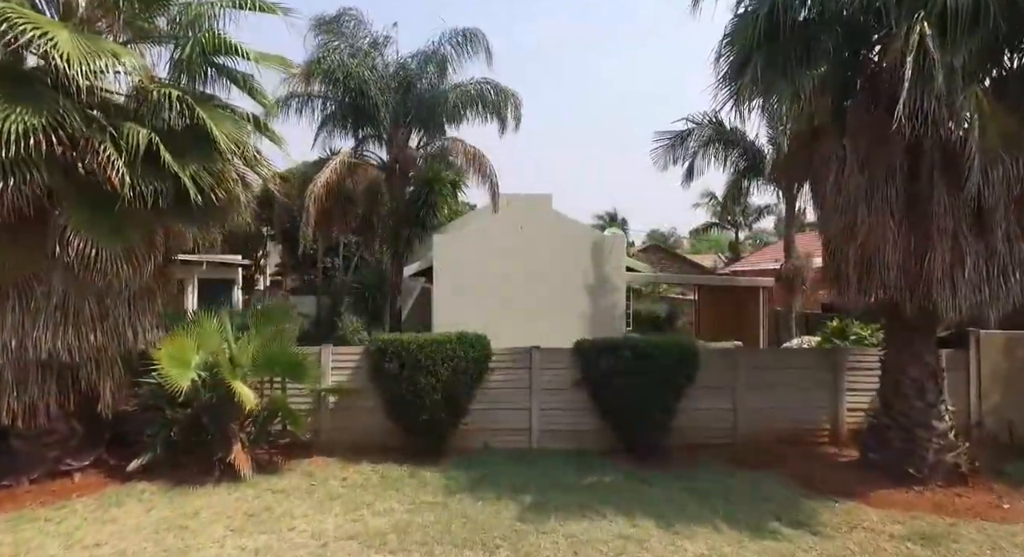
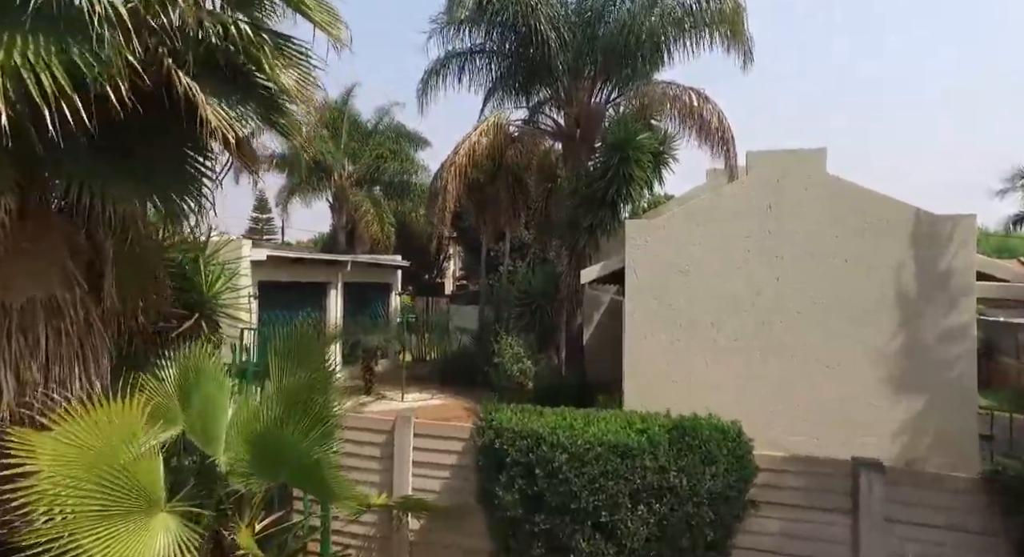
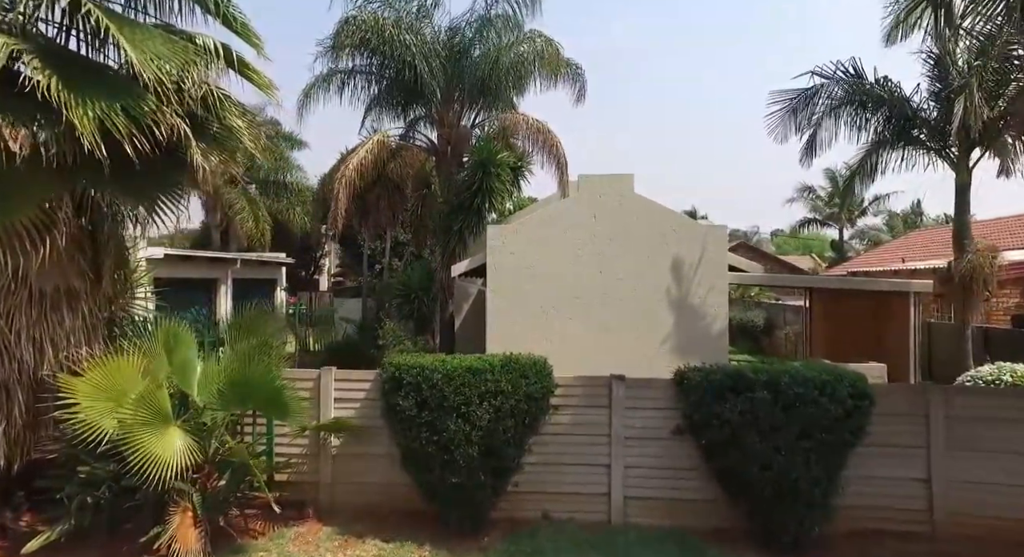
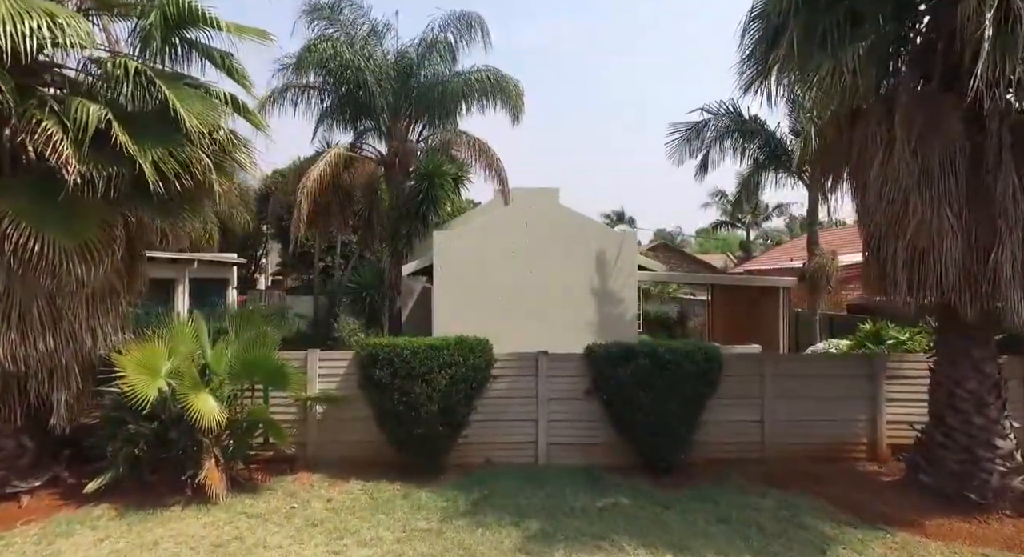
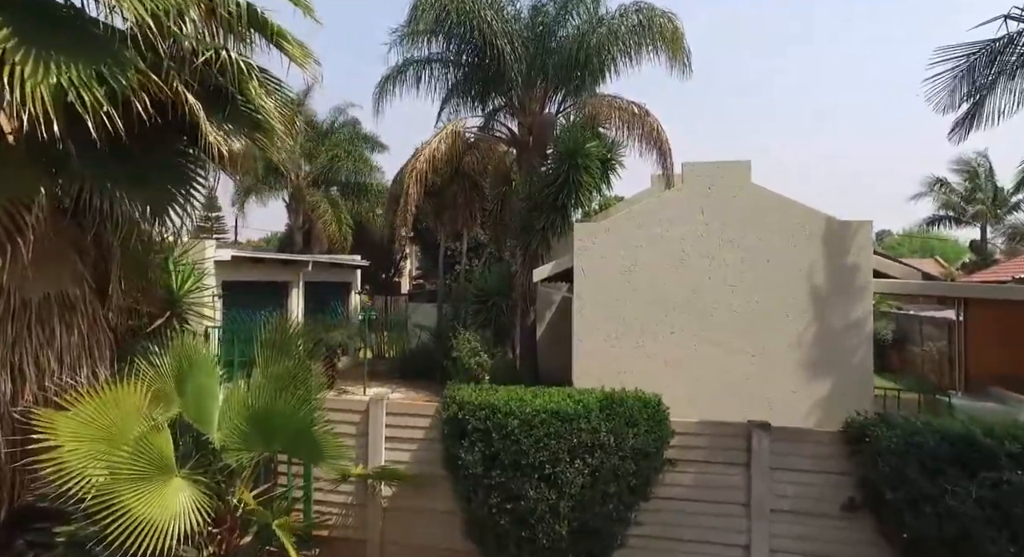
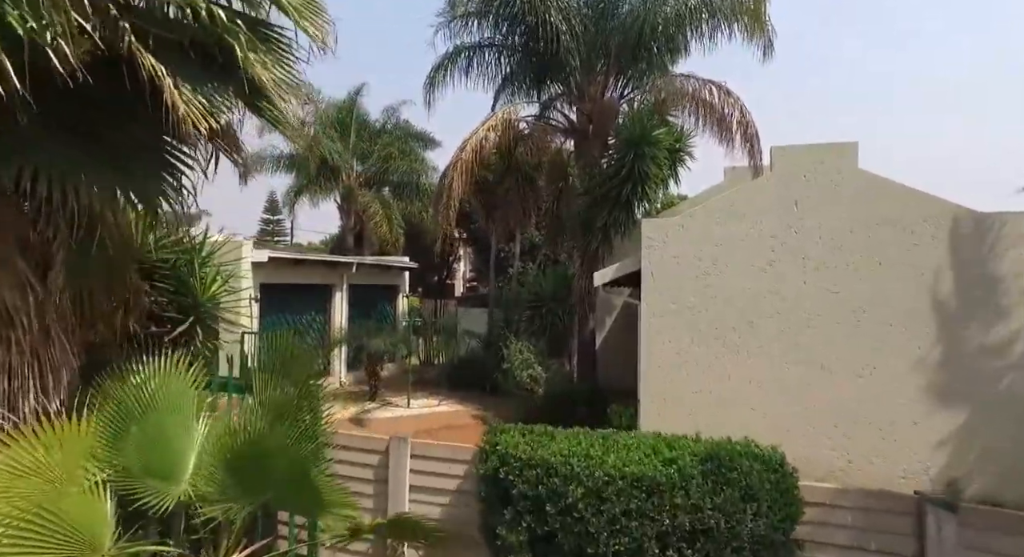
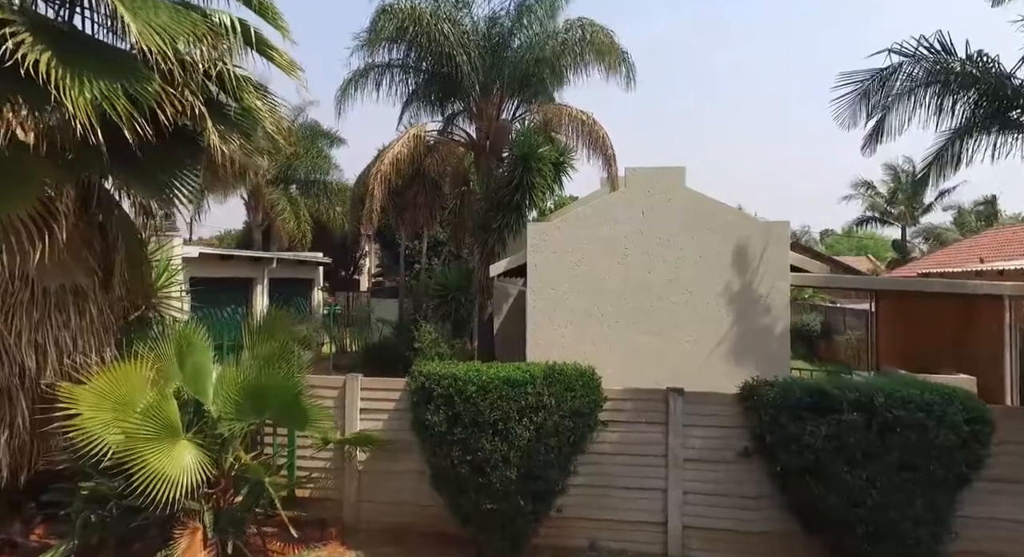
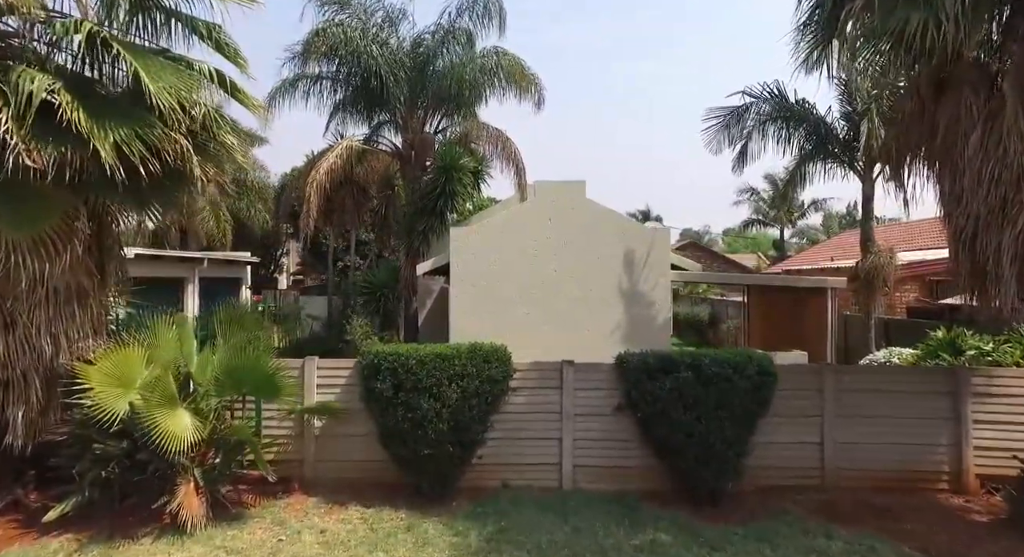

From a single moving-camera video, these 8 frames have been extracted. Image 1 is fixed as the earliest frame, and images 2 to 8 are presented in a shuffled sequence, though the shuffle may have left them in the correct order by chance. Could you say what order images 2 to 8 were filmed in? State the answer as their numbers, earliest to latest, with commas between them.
4, 8, 3, 7, 5, 2, 6
